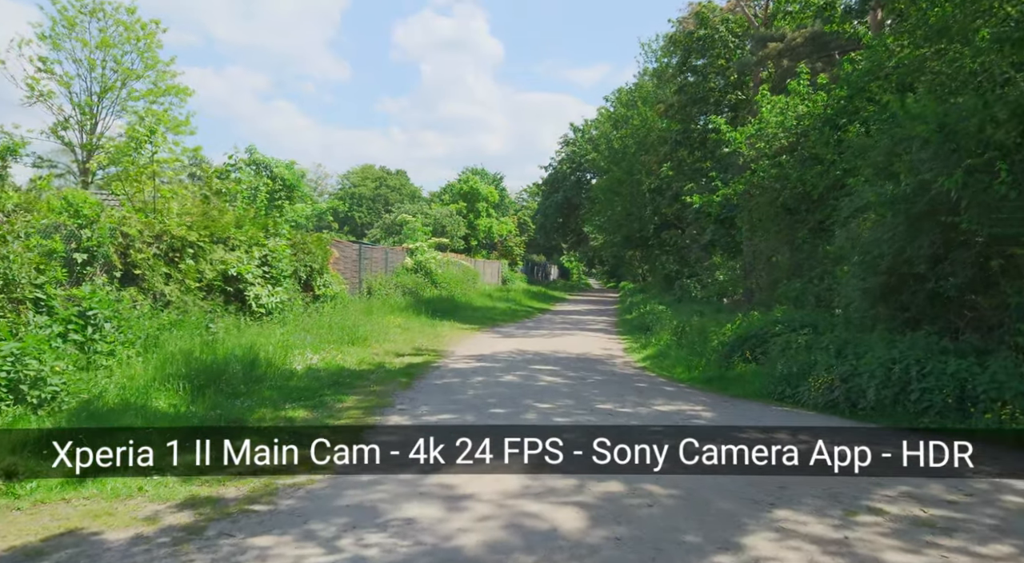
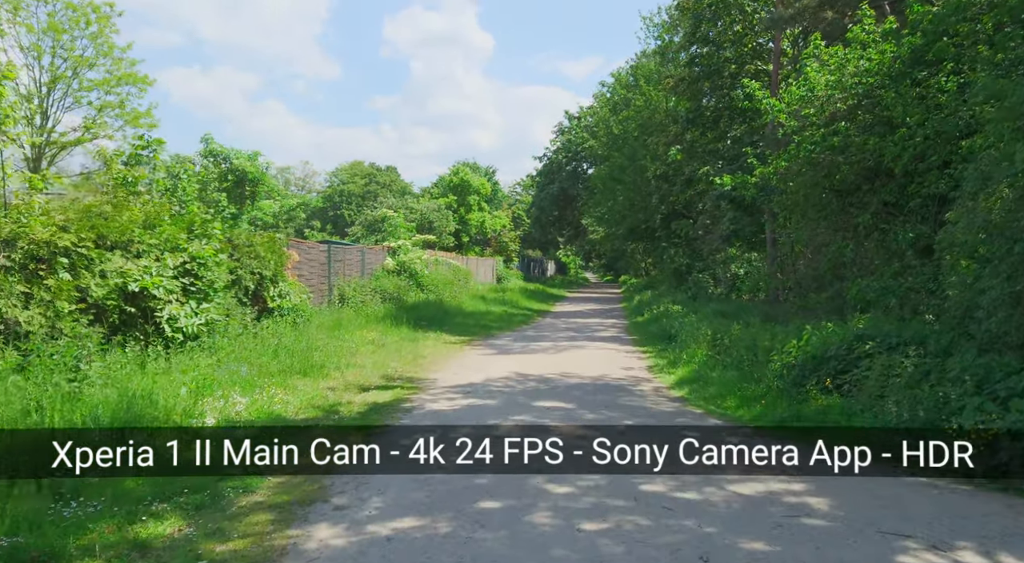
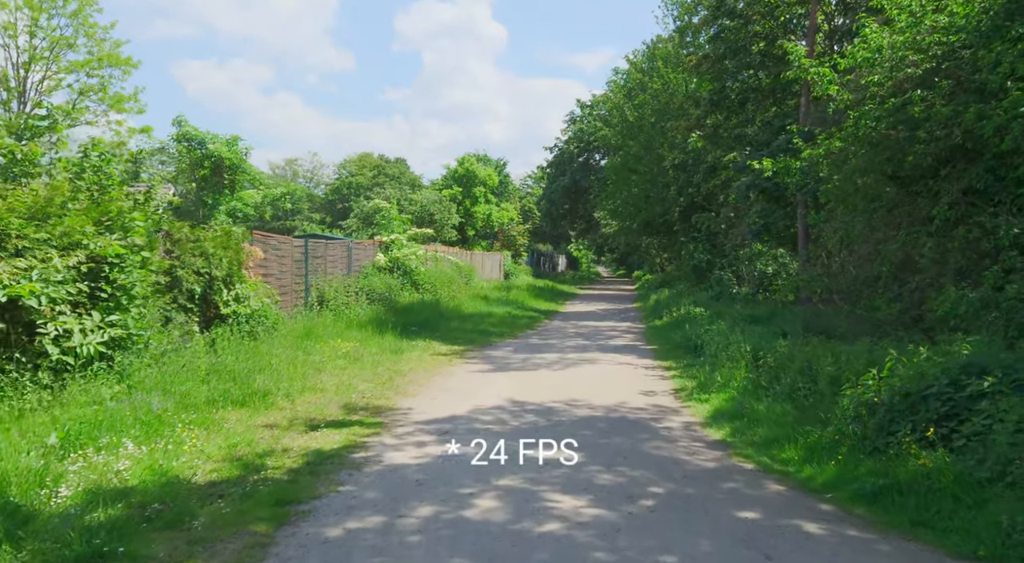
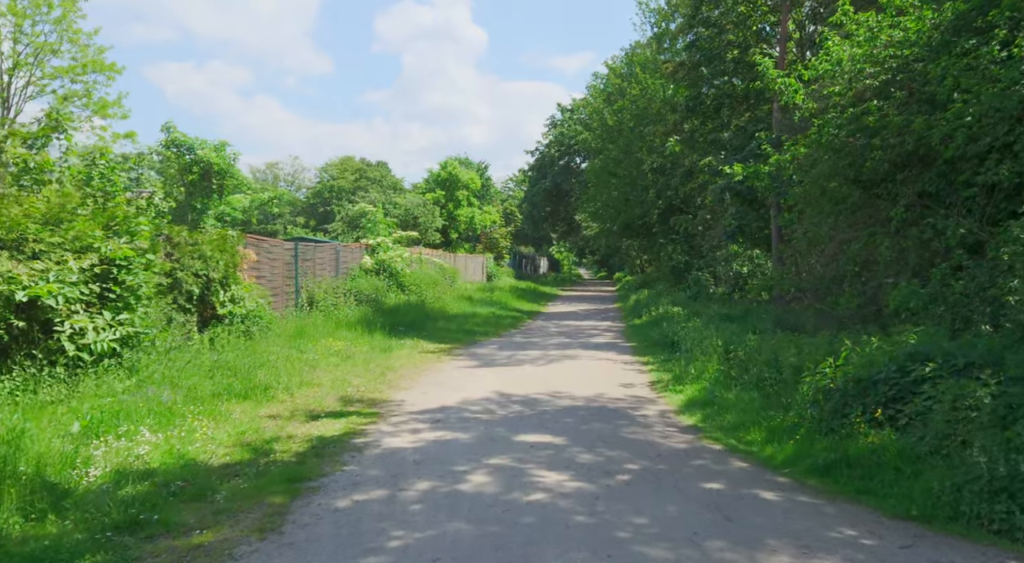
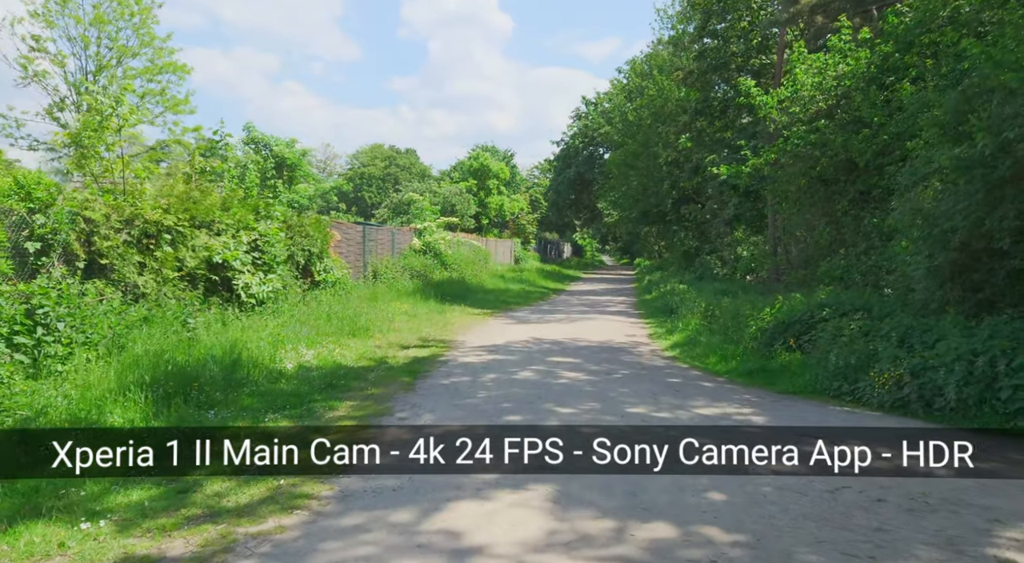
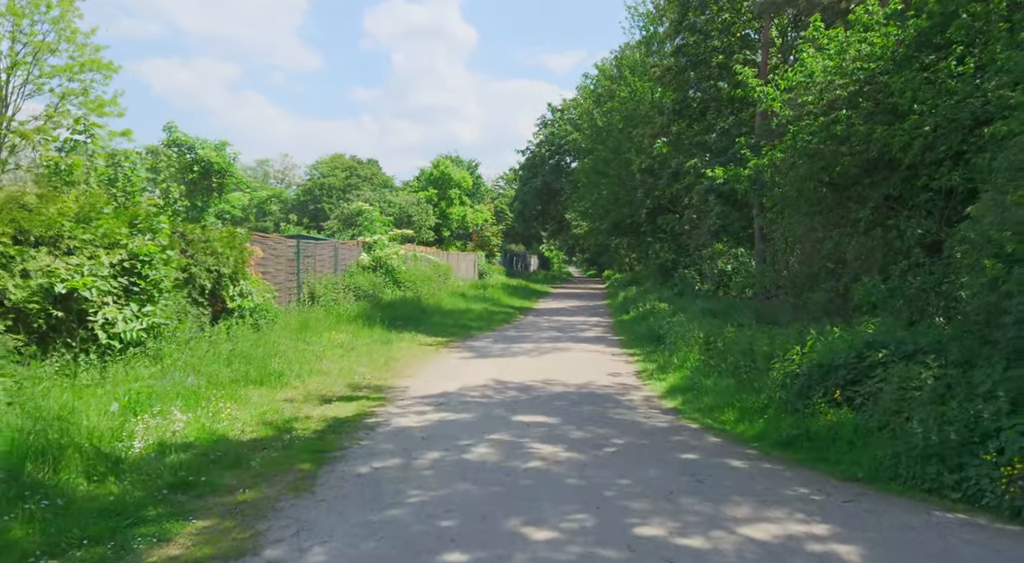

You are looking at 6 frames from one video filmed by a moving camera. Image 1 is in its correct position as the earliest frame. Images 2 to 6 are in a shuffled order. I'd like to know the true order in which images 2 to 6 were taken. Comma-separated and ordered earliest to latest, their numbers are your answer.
5, 2, 6, 4, 3
